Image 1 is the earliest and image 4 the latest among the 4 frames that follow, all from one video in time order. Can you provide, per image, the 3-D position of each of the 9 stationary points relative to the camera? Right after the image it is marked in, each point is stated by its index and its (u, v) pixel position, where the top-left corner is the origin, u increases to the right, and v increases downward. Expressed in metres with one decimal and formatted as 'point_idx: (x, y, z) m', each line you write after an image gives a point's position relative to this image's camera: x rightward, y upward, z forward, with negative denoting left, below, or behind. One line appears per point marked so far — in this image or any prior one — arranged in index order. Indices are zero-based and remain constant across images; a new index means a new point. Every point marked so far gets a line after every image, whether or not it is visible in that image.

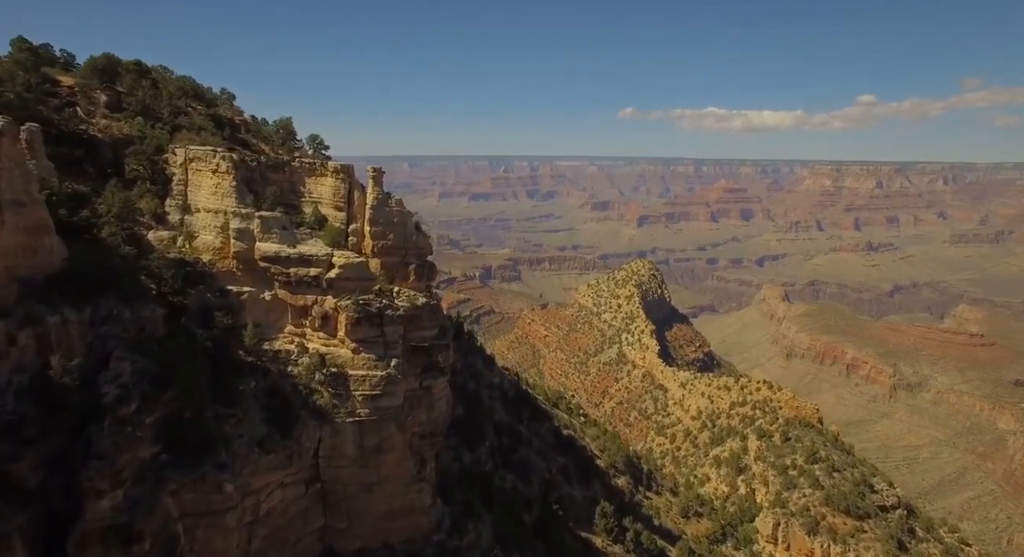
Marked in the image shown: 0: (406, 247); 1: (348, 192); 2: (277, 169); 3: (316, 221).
0: (-2.9, +0.8, +20.6) m
1: (-4.4, +2.3, +20.0) m
2: (-6.3, +2.9, +20.1) m
3: (-5.2, +1.5, +19.8) m
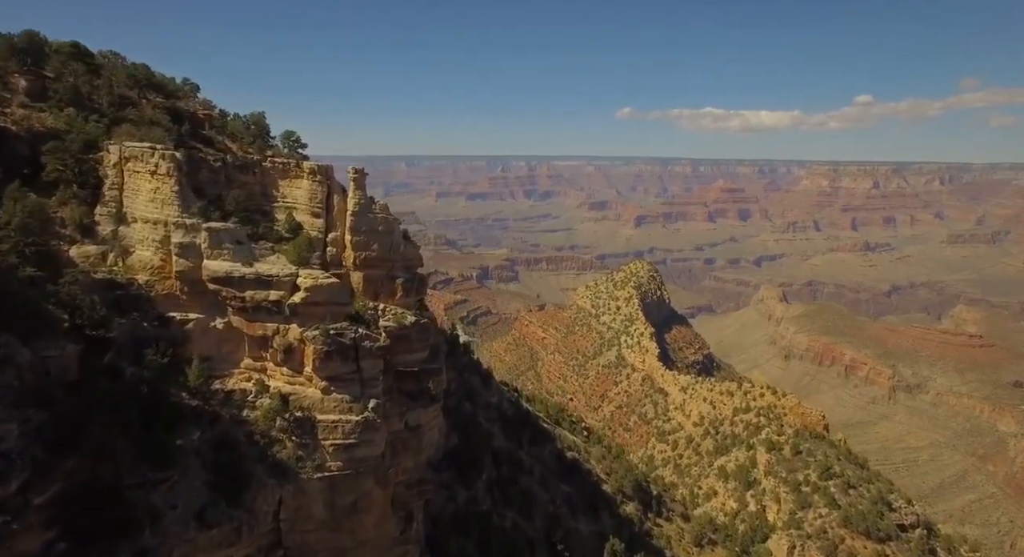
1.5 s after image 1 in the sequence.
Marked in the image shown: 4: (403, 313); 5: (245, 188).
0: (-2.9, +0.5, +18.3) m
1: (-4.4, +1.9, +17.7) m
2: (-6.3, +2.6, +17.7) m
3: (-5.1, +1.2, +17.4) m
4: (-2.6, -0.8, +18.0) m
5: (-6.4, +2.2, +18.0) m
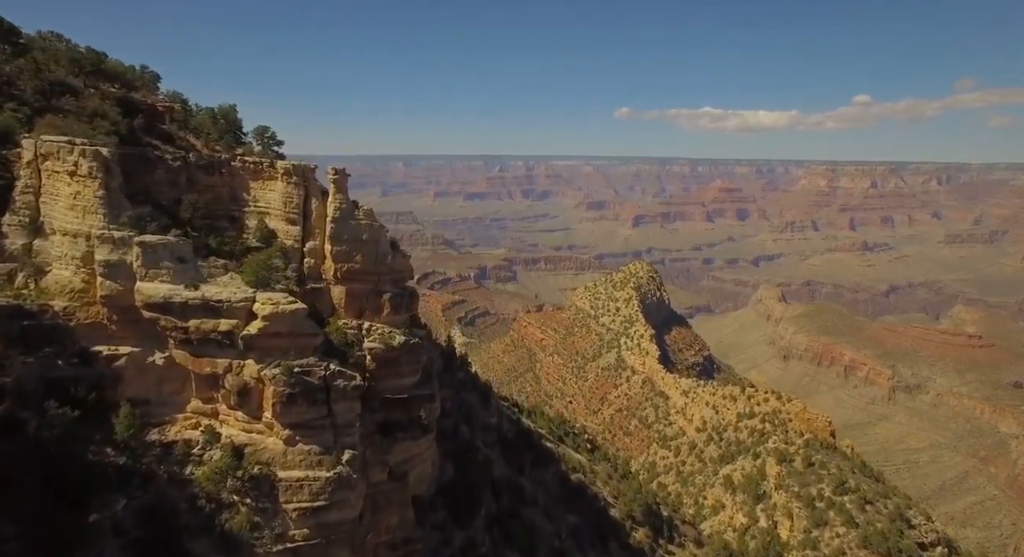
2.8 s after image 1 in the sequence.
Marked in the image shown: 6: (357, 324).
0: (-2.9, +0.2, +16.2) m
1: (-4.3, +1.6, +15.6) m
2: (-6.3, +2.3, +15.6) m
3: (-5.1, +0.8, +15.3) m
4: (-2.6, -1.1, +15.9) m
5: (-6.4, +1.9, +15.9) m
6: (-3.3, -1.0, +16.2) m
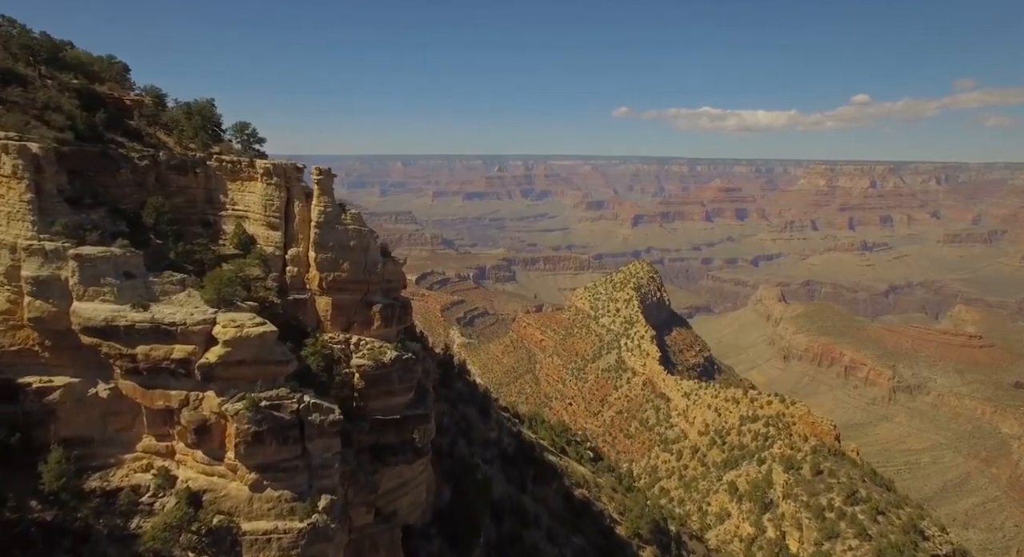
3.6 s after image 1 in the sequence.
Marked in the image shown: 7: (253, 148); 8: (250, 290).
0: (-2.8, 0.0, +14.8) m
1: (-4.3, +1.4, +14.2) m
2: (-6.2, +2.1, +14.2) m
3: (-5.0, +0.7, +14.0) m
4: (-2.5, -1.3, +14.6) m
5: (-6.3, +1.7, +14.5) m
6: (-3.3, -1.2, +14.8) m
7: (-6.1, +3.1, +18.0) m
8: (-4.7, -0.2, +13.7) m
